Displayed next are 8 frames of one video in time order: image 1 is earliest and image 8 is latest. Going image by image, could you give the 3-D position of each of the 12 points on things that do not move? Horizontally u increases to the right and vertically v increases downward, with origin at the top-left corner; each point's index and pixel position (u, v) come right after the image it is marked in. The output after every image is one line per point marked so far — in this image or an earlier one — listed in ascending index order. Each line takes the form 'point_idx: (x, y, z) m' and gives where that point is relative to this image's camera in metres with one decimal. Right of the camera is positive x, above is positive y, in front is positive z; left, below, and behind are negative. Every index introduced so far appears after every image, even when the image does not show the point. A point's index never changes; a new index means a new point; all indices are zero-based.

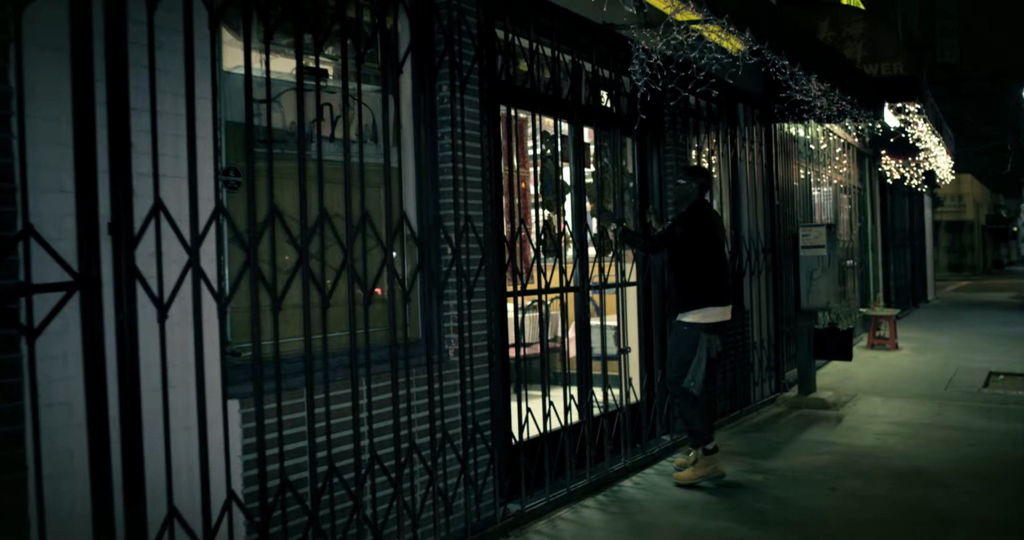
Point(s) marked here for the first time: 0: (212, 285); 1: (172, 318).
0: (-1.1, -0.1, +3.3) m
1: (-1.2, -0.2, +3.2) m
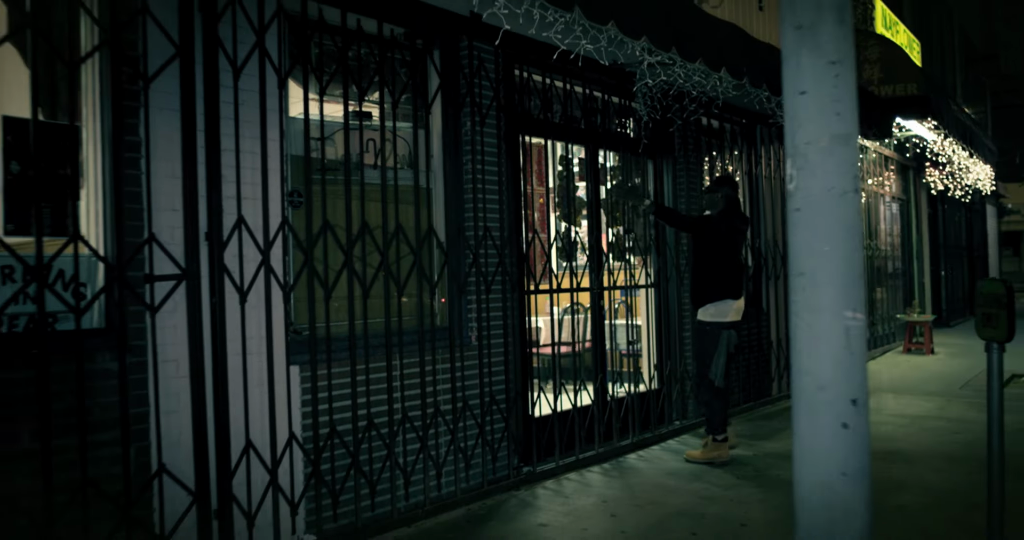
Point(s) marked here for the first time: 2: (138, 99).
0: (-1.1, 0.0, +4.4) m
1: (-1.2, -0.1, +4.3) m
2: (-1.6, +0.7, +3.9) m
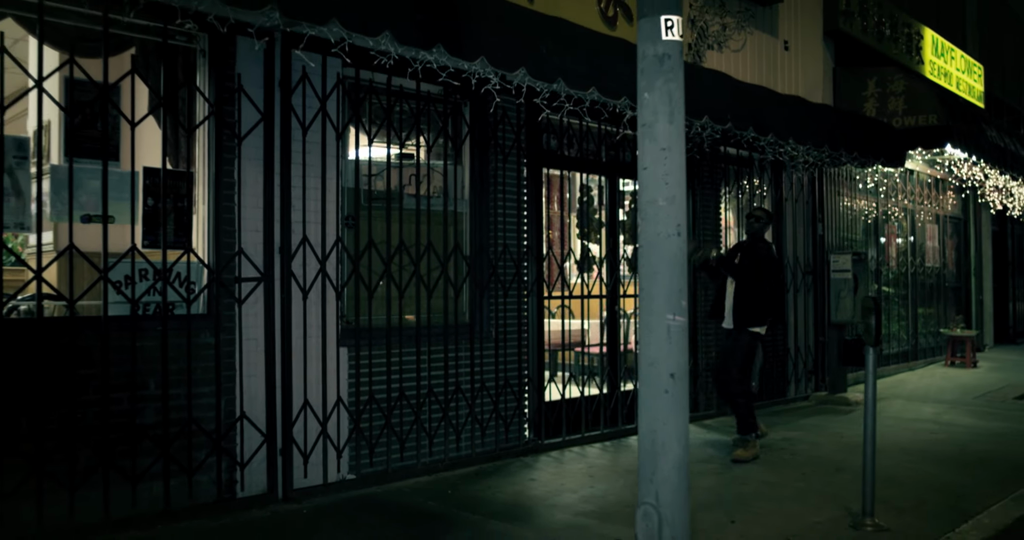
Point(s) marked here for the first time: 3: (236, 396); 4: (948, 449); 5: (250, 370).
0: (-1.2, -0.1, +5.9) m
1: (-1.3, -0.2, +5.8) m
2: (-1.7, +0.7, +5.5) m
3: (-1.7, -0.8, +5.5) m
4: (+3.7, -1.5, +7.6) m
5: (-1.6, -0.6, +5.5) m
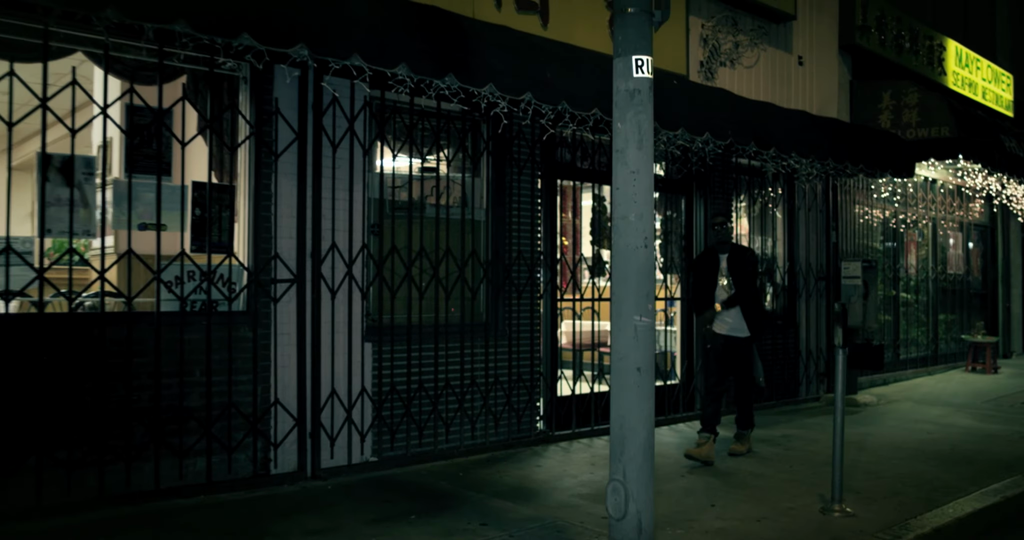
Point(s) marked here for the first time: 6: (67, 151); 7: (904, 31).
0: (-1.1, -0.1, +6.6) m
1: (-1.2, -0.2, +6.5) m
2: (-1.7, +0.7, +6.2) m
3: (-1.7, -0.8, +6.2) m
4: (+3.8, -1.6, +8.0) m
5: (-1.6, -0.6, +6.2) m
6: (-2.7, +0.7, +5.4) m
7: (+5.3, +3.2, +12.1) m
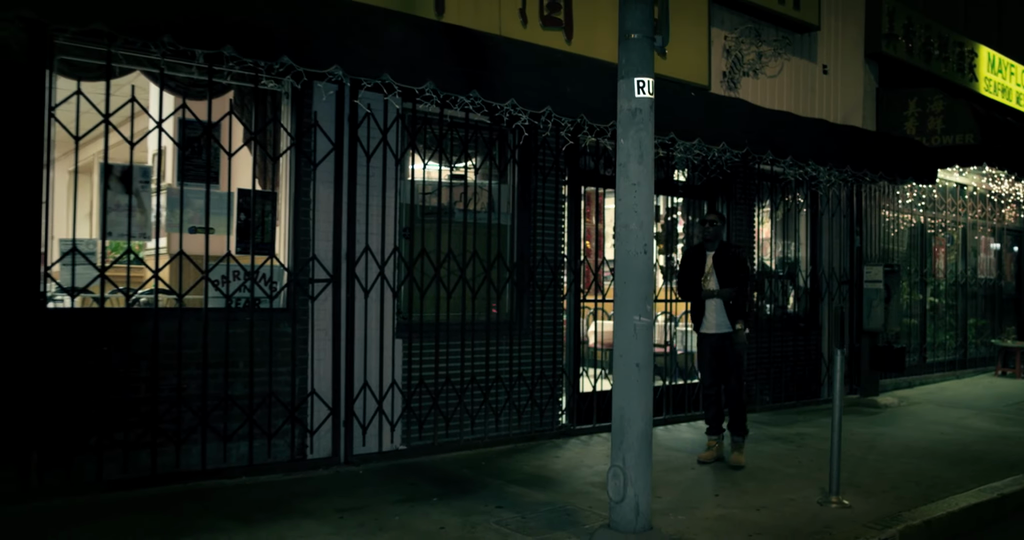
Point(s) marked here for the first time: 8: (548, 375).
0: (-1.0, -0.1, +7.0) m
1: (-1.1, -0.2, +7.0) m
2: (-1.5, +0.7, +6.7) m
3: (-1.5, -0.8, +6.7) m
4: (+4.0, -1.6, +8.2) m
5: (-1.4, -0.6, +6.7) m
6: (-2.6, +0.7, +6.0) m
7: (+5.8, +3.2, +12.3) m
8: (+0.3, -1.0, +8.2) m
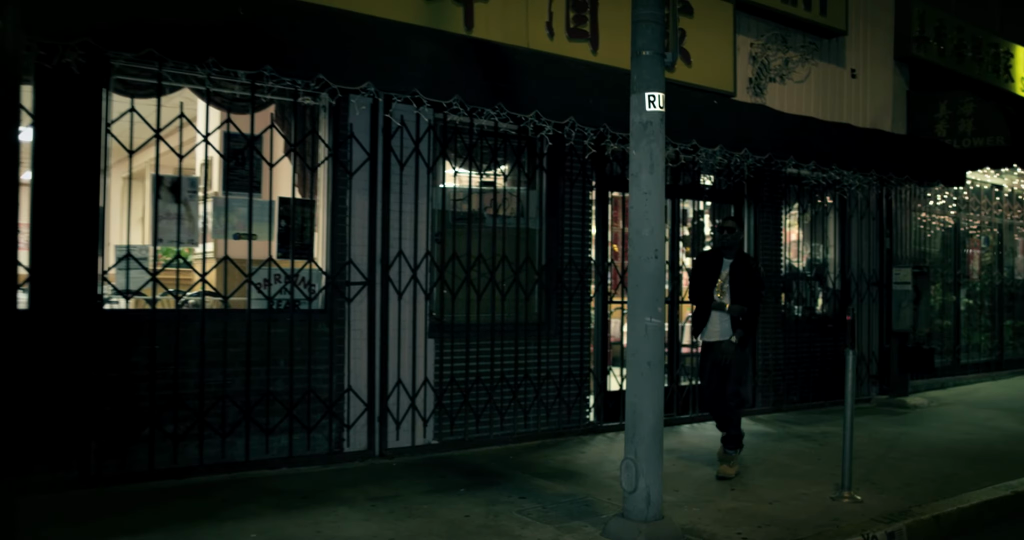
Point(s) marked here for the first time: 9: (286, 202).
0: (-0.7, -0.1, +7.4) m
1: (-0.9, -0.2, +7.3) m
2: (-1.3, +0.7, +7.1) m
3: (-1.3, -0.8, +7.1) m
4: (+4.3, -1.6, +8.3) m
5: (-1.2, -0.7, +7.1) m
6: (-2.4, +0.7, +6.4) m
7: (+6.2, +3.1, +12.3) m
8: (+0.6, -1.0, +8.5) m
9: (-1.7, +0.5, +6.9) m
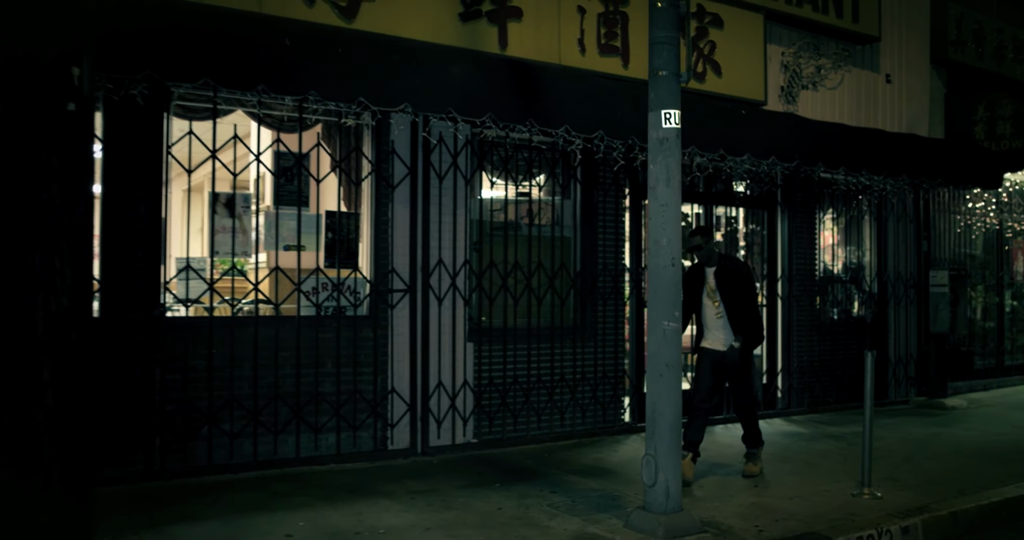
0: (-0.5, -0.2, +7.8) m
1: (-0.6, -0.3, +7.7) m
2: (-1.0, +0.6, +7.5) m
3: (-1.0, -0.9, +7.5) m
4: (+4.6, -1.7, +8.4) m
5: (-0.9, -0.7, +7.5) m
6: (-2.2, +0.6, +6.9) m
7: (+6.8, +3.1, +12.3) m
8: (+1.0, -1.0, +8.8) m
9: (-1.5, +0.5, +7.4) m
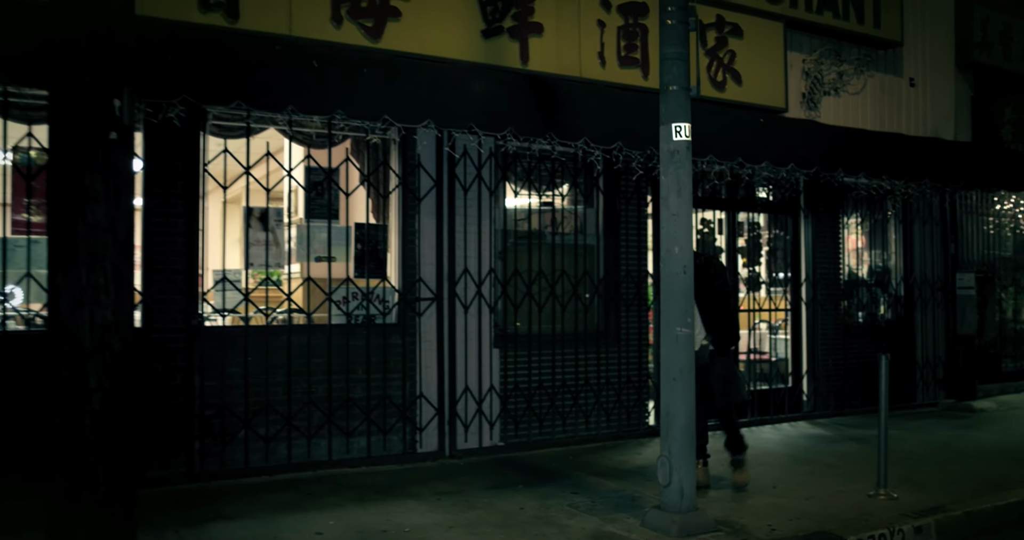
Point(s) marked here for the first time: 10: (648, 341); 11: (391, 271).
0: (-0.2, -0.3, +8.1) m
1: (-0.4, -0.4, +8.0) m
2: (-0.8, +0.5, +7.8) m
3: (-0.8, -1.0, +7.8) m
4: (+4.9, -1.7, +8.5) m
5: (-0.7, -0.8, +7.8) m
6: (-2.0, +0.5, +7.3) m
7: (+7.1, +3.1, +12.3) m
8: (+1.2, -1.1, +9.0) m
9: (-1.3, +0.4, +7.7) m
10: (+1.4, -0.7, +9.1) m
11: (-1.1, 0.0, +7.8) m
